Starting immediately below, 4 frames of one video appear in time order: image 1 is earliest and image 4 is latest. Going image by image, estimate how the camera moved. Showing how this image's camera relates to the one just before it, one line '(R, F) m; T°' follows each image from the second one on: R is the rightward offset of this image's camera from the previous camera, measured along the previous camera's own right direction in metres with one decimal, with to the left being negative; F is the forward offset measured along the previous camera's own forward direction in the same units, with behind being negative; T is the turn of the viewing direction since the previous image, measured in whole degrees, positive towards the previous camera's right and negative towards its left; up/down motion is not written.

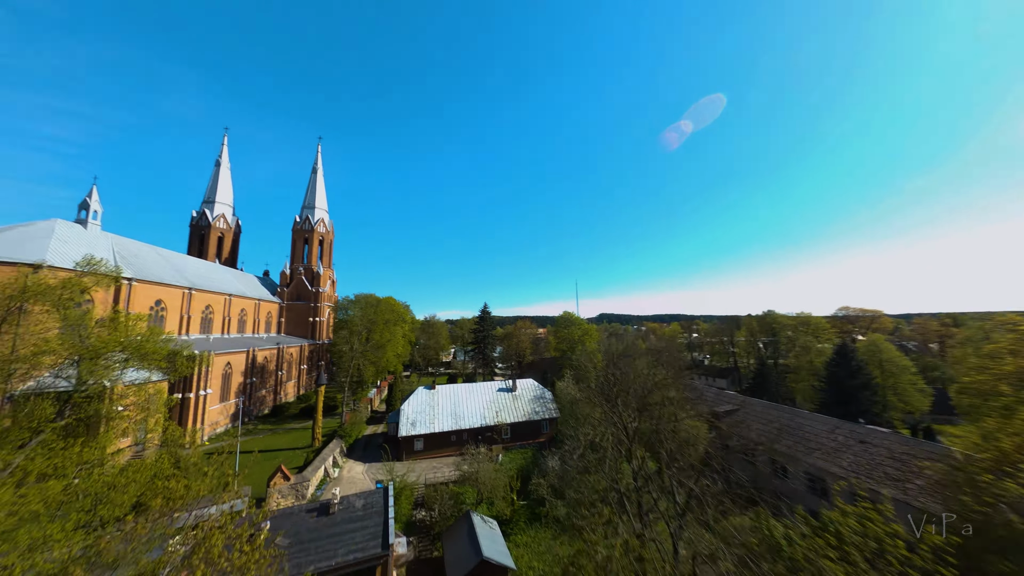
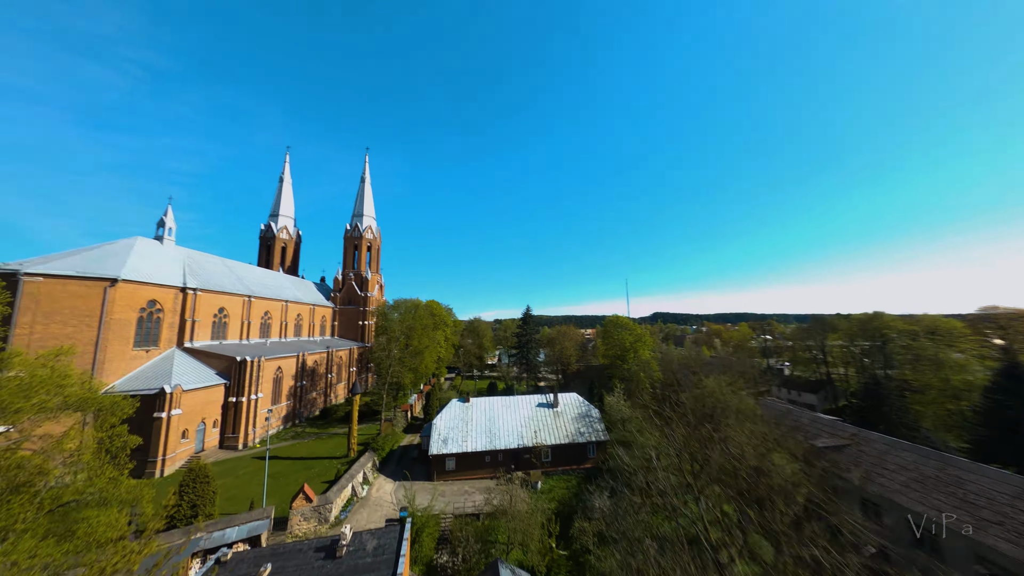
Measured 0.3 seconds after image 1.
(+0.4, +1.8) m; -9°
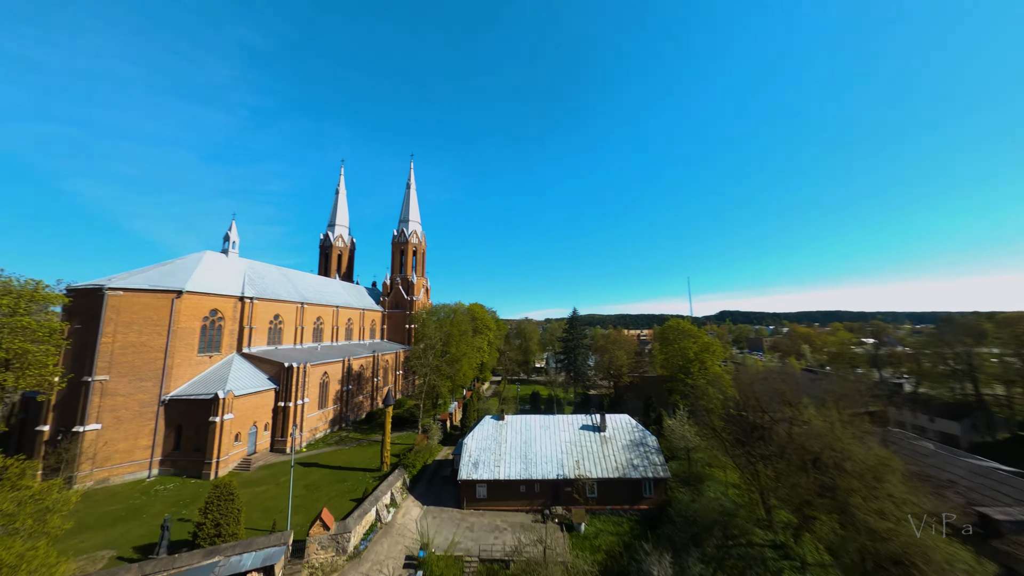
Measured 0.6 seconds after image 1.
(+0.6, +1.8) m; -10°
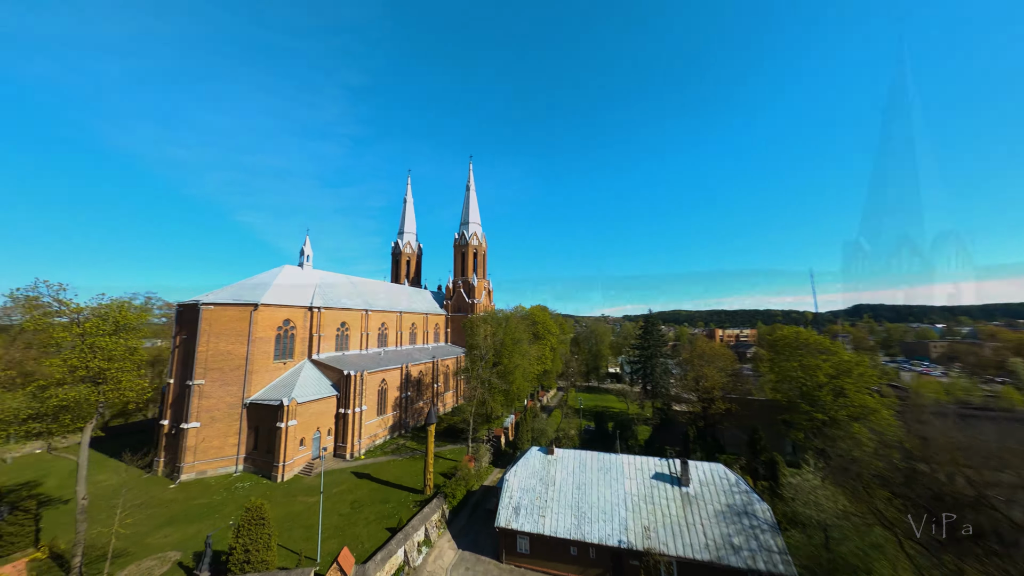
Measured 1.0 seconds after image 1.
(+1.1, +2.5) m; -14°
